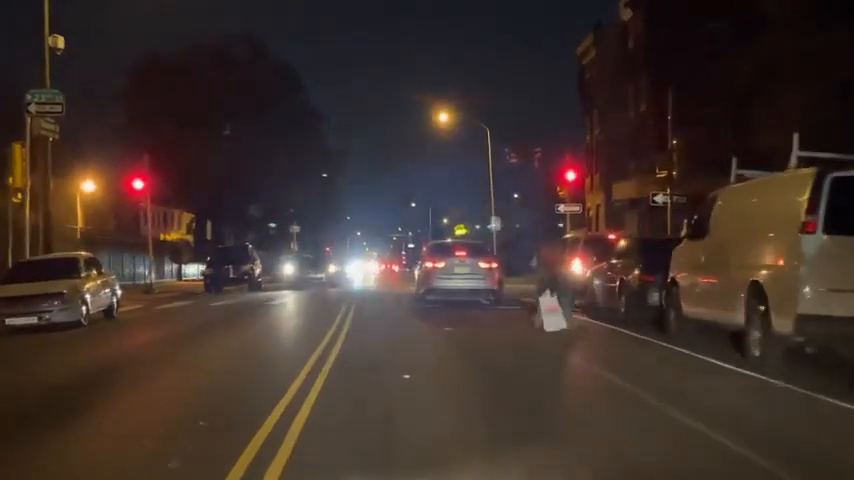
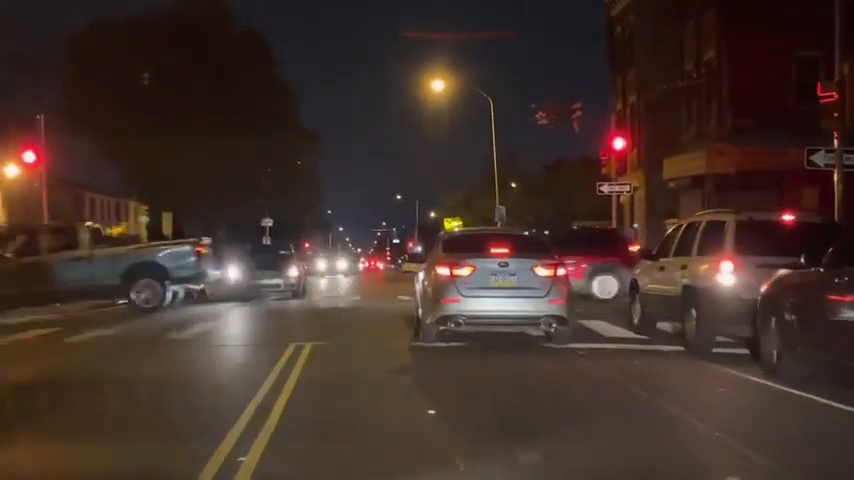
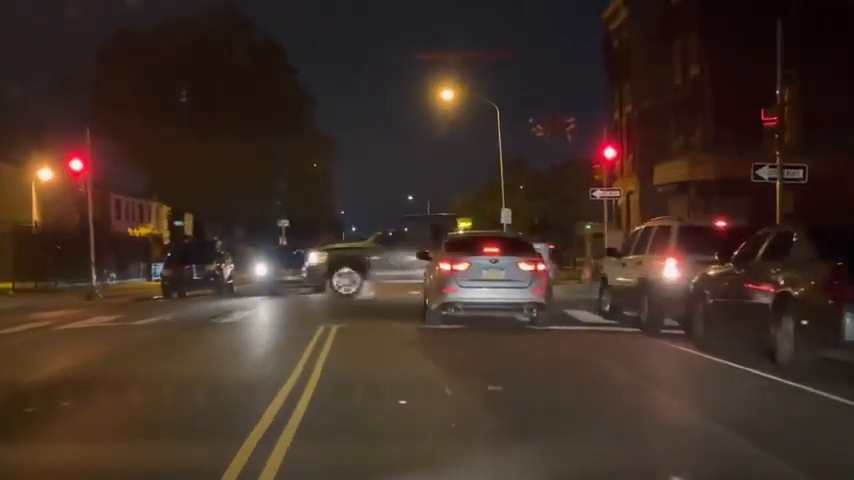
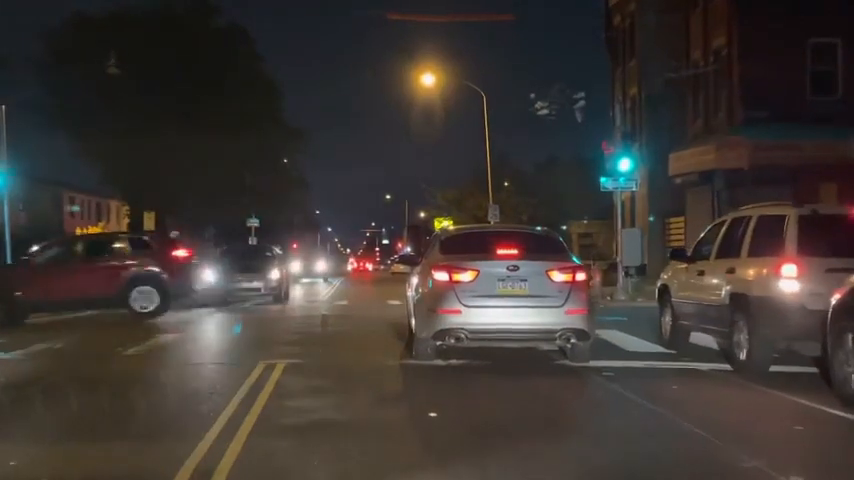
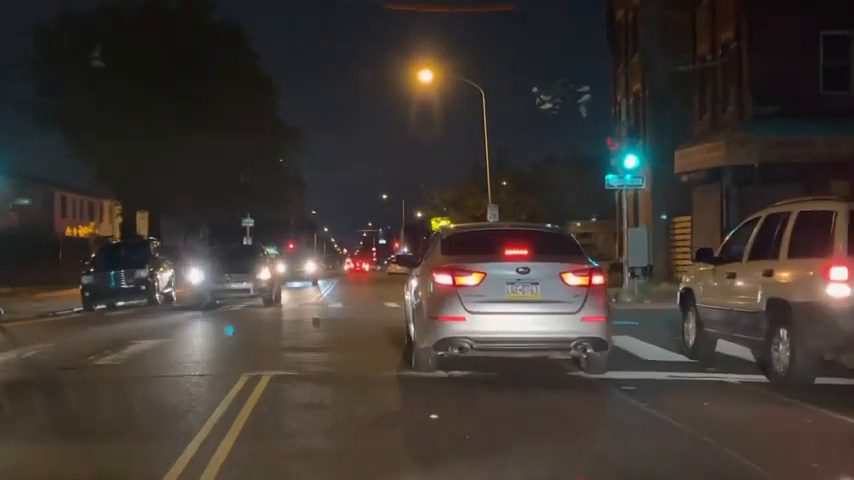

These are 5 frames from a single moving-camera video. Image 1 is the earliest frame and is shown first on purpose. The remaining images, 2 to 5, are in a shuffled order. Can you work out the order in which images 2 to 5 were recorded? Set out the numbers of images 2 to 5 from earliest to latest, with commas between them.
3, 2, 4, 5
